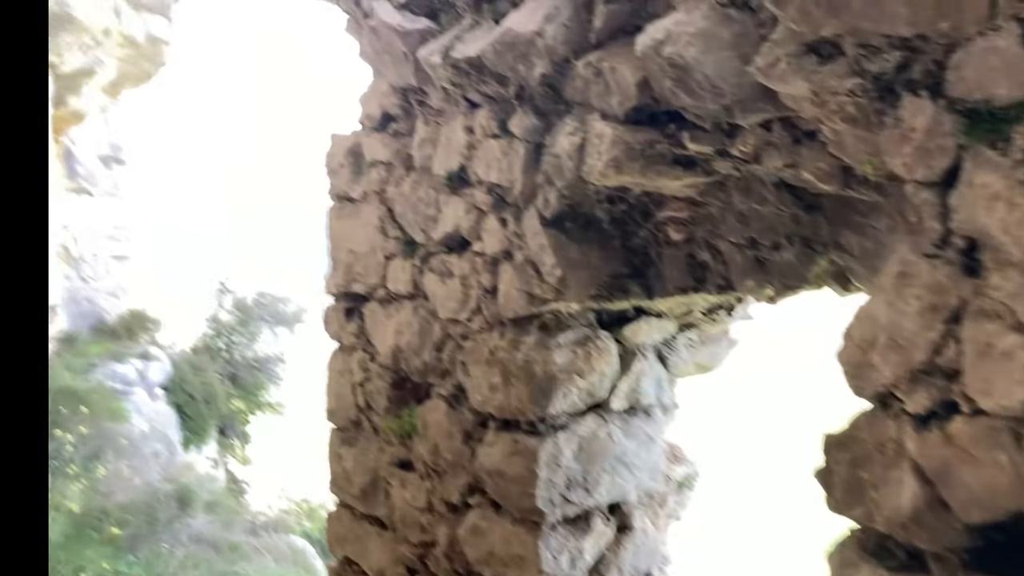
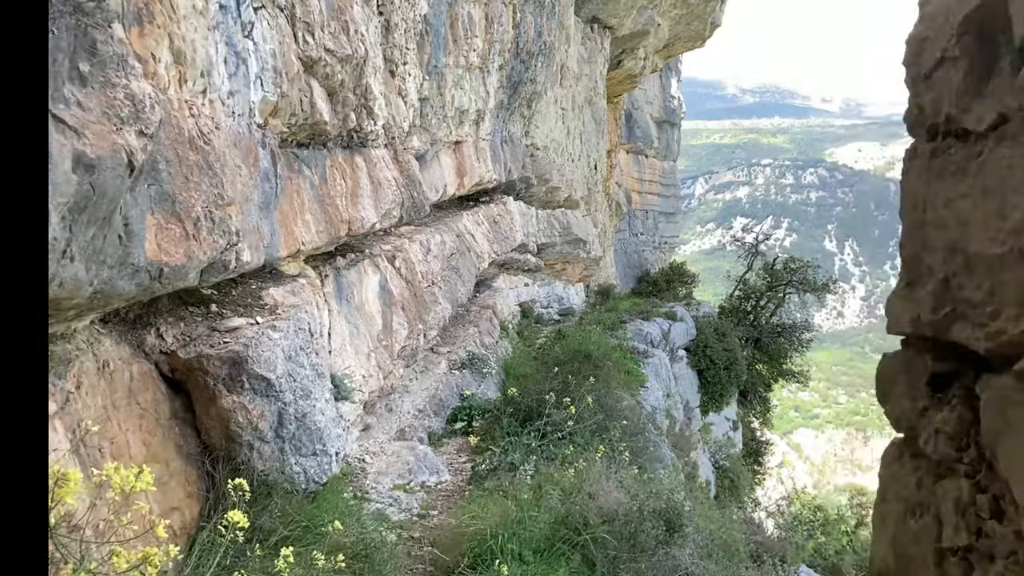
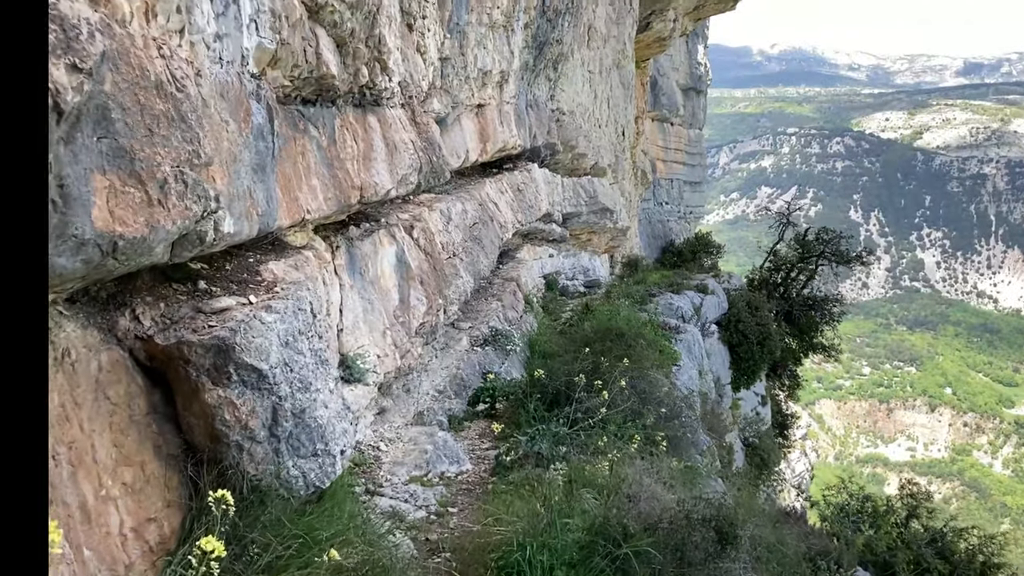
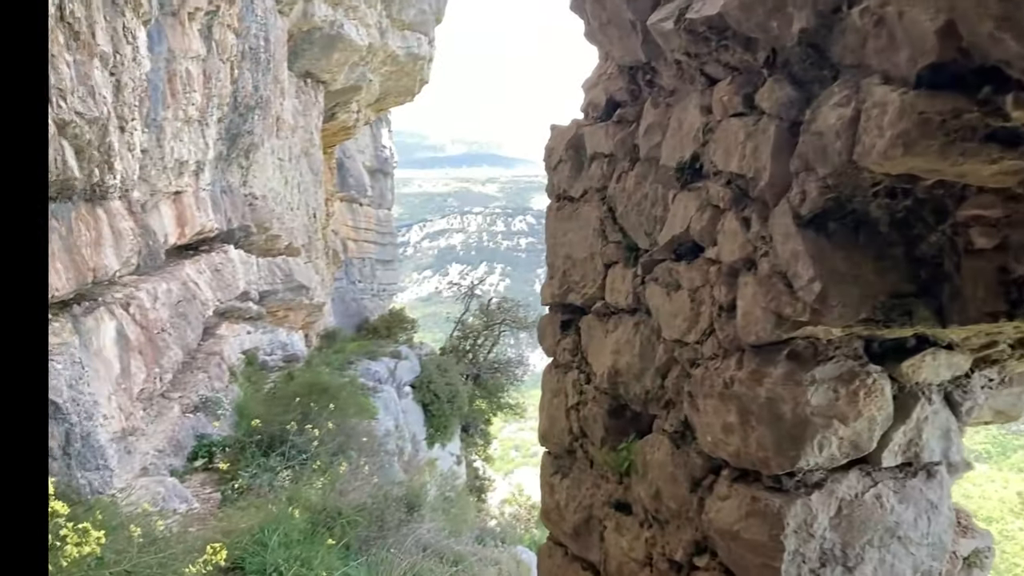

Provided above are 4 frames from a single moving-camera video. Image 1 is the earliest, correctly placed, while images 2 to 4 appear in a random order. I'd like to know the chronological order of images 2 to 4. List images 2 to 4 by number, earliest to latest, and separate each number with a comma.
4, 2, 3
